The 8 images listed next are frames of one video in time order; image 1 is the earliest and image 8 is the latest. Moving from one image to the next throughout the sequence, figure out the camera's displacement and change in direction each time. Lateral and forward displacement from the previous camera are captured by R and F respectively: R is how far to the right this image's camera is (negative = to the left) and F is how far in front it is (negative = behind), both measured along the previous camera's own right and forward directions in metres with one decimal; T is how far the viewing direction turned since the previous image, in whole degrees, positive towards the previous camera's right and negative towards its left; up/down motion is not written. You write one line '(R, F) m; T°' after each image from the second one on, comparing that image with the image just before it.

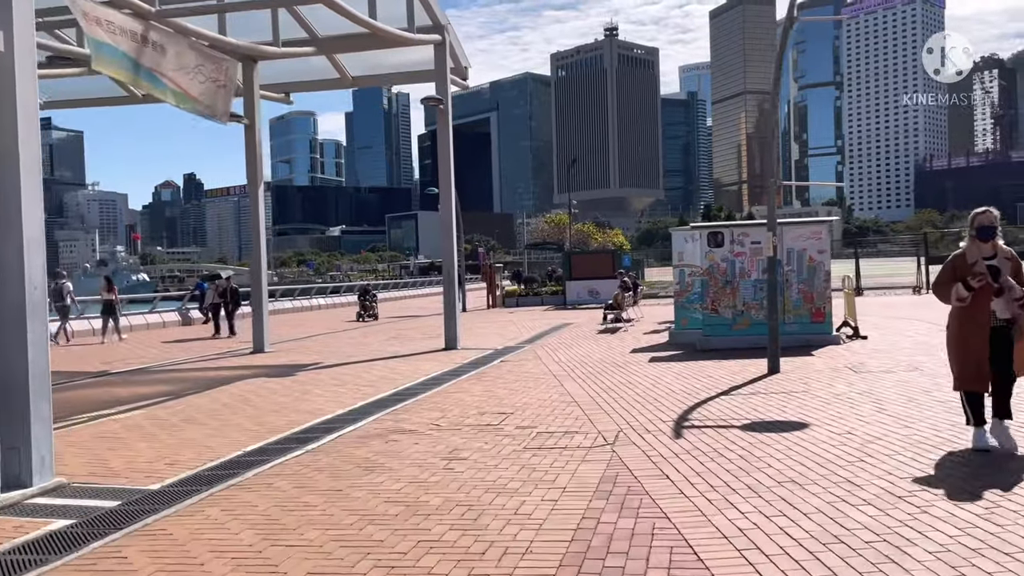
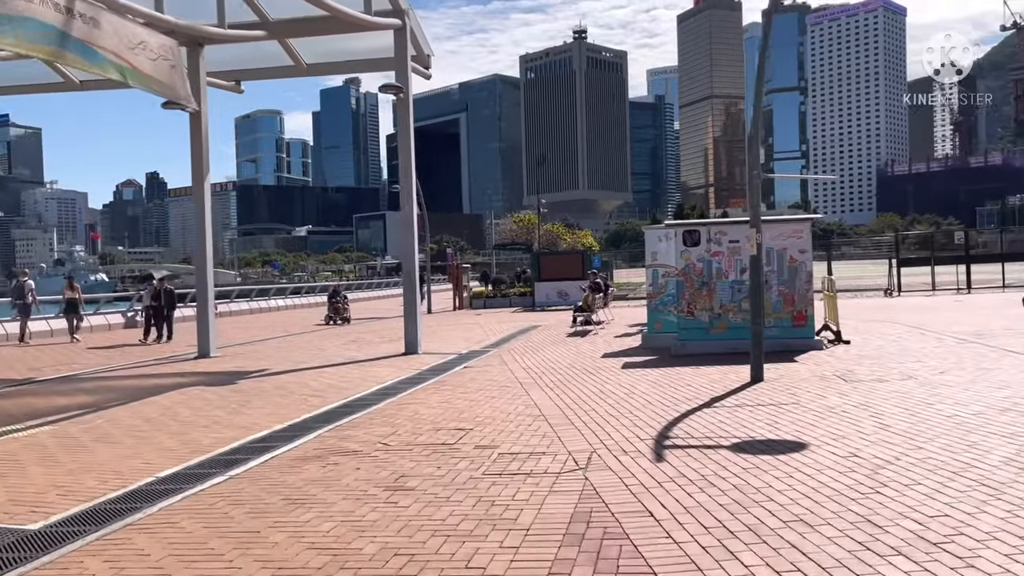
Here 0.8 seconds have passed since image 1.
(+0.1, +1.0) m; +2°
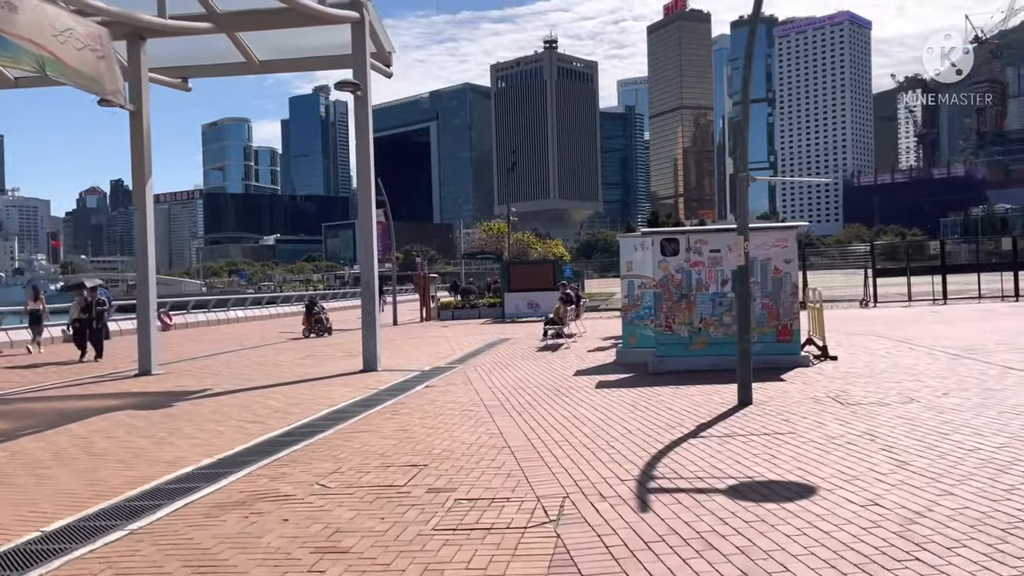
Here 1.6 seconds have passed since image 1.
(+0.1, +1.1) m; +2°
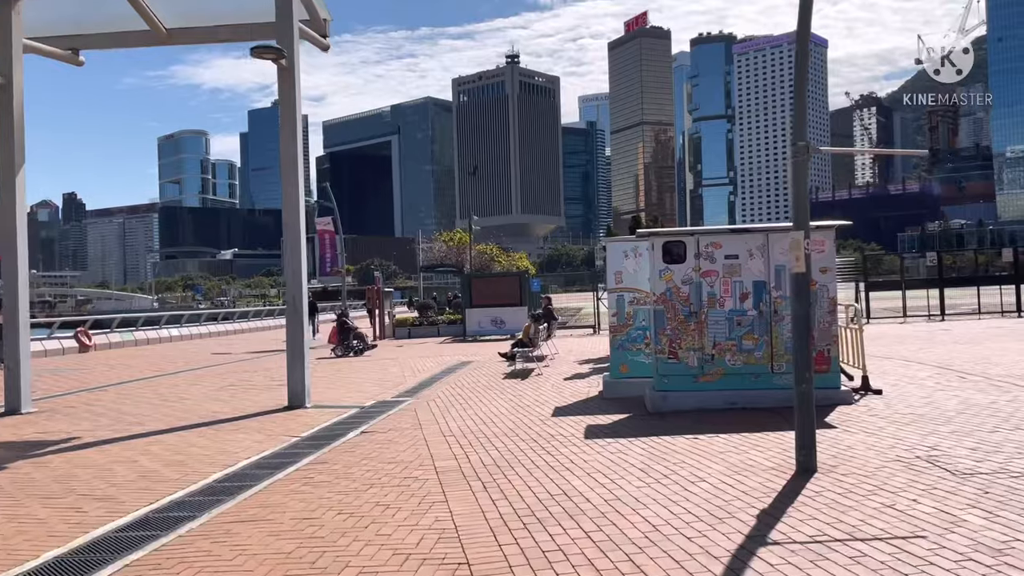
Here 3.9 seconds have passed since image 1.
(0.0, +3.0) m; +3°
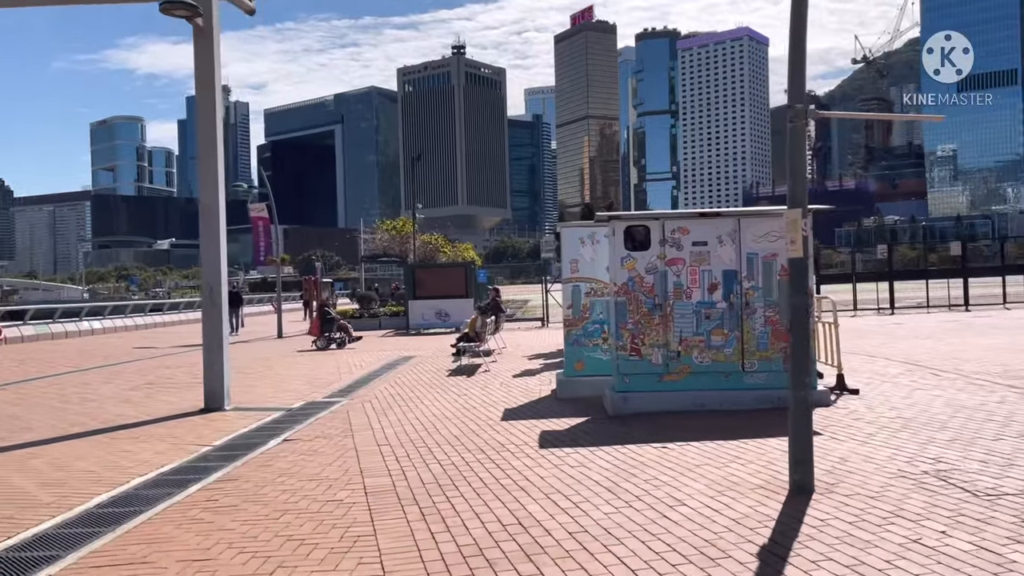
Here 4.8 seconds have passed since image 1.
(0.0, +1.2) m; +4°
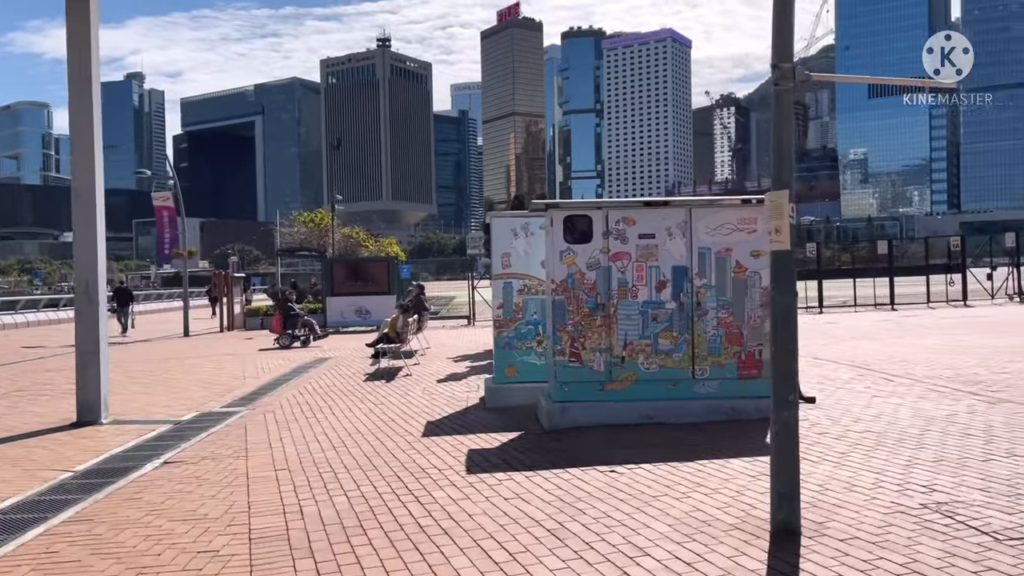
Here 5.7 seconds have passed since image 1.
(0.0, +1.2) m; +5°
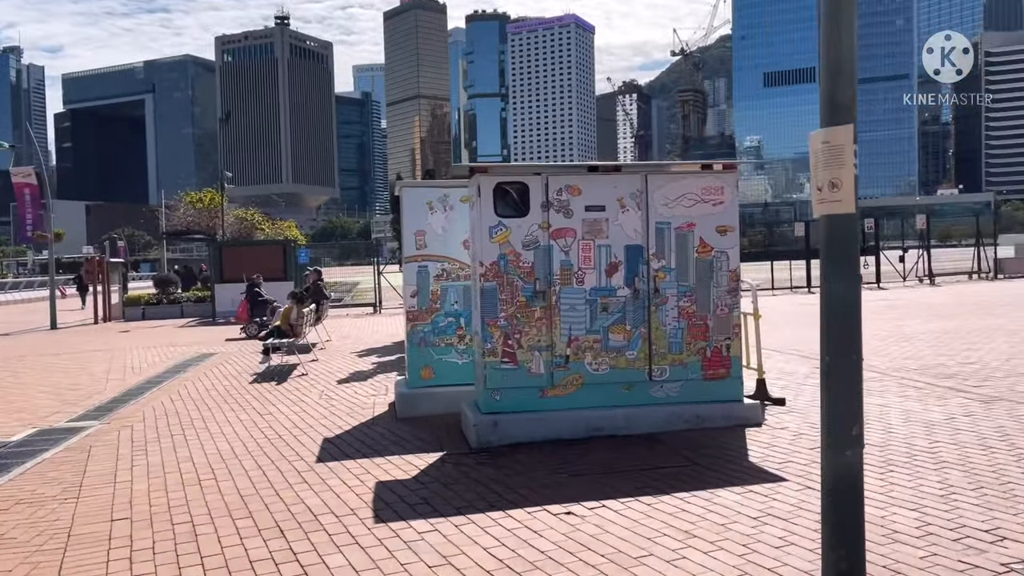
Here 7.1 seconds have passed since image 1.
(-0.1, +1.7) m; +6°
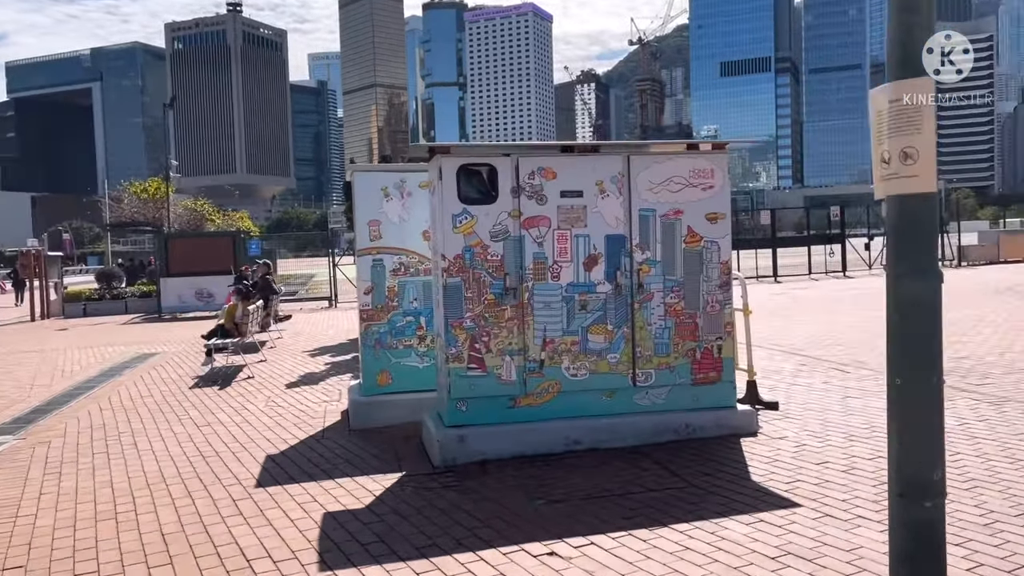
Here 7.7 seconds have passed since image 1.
(-0.1, +0.8) m; +3°
